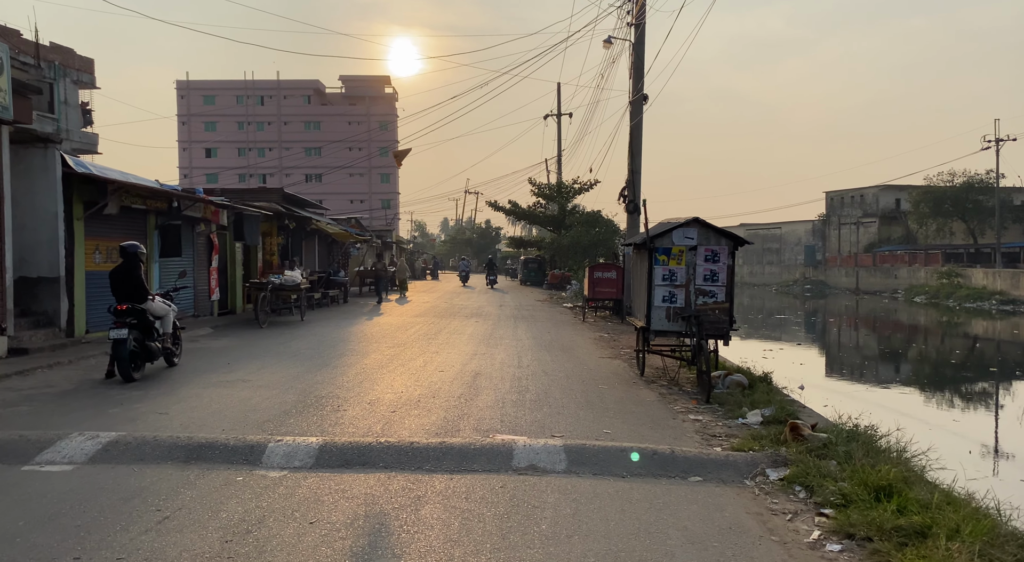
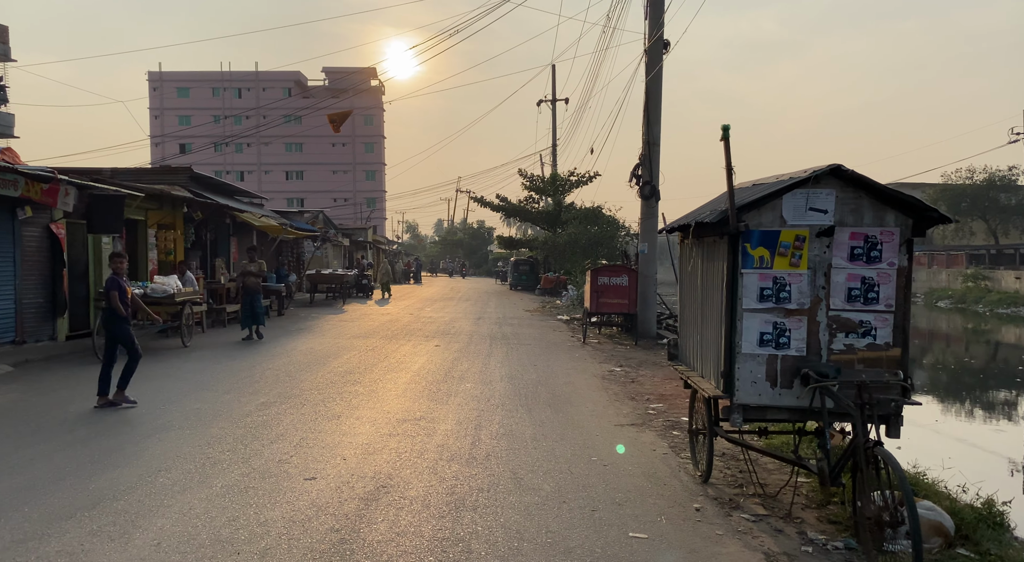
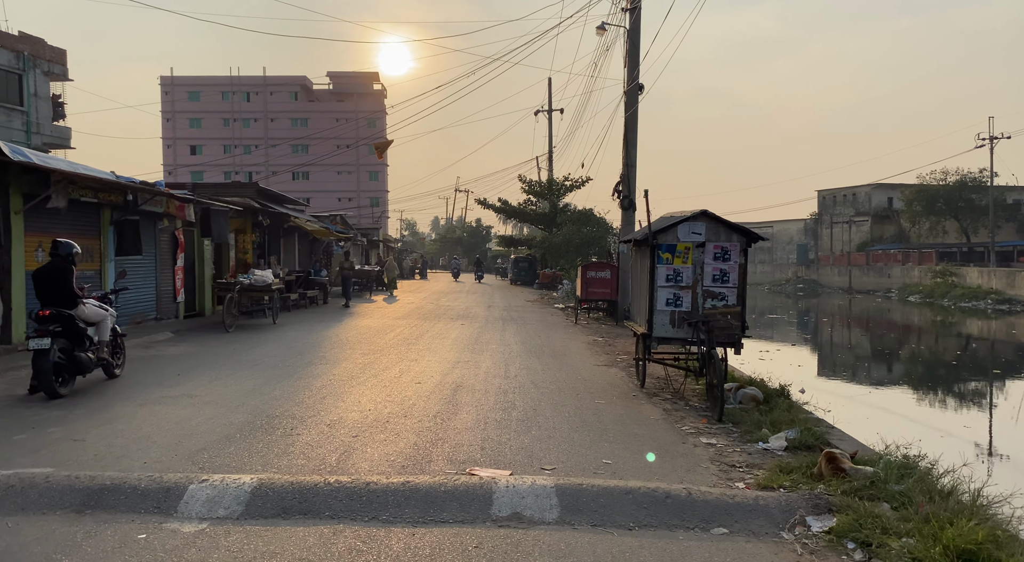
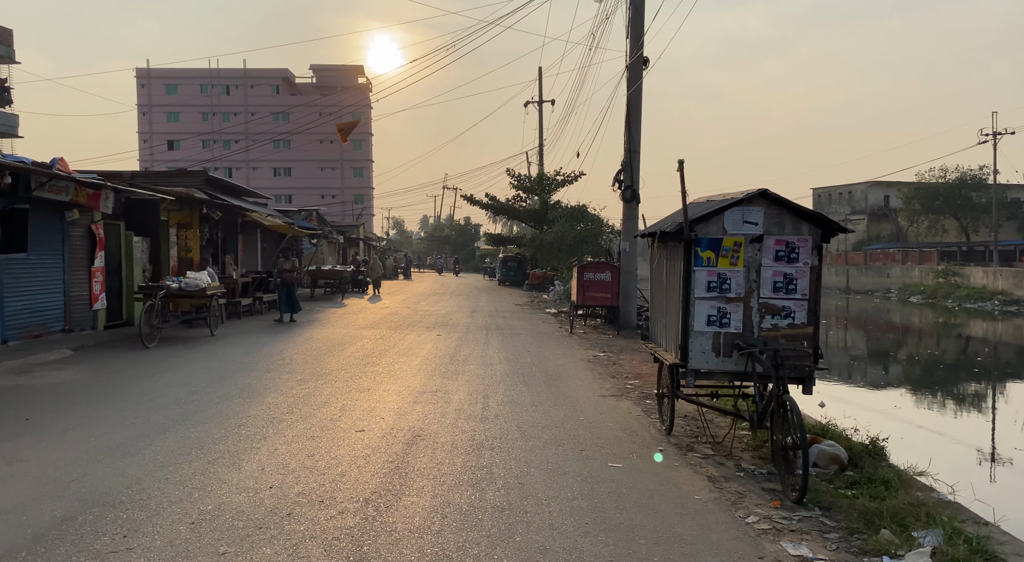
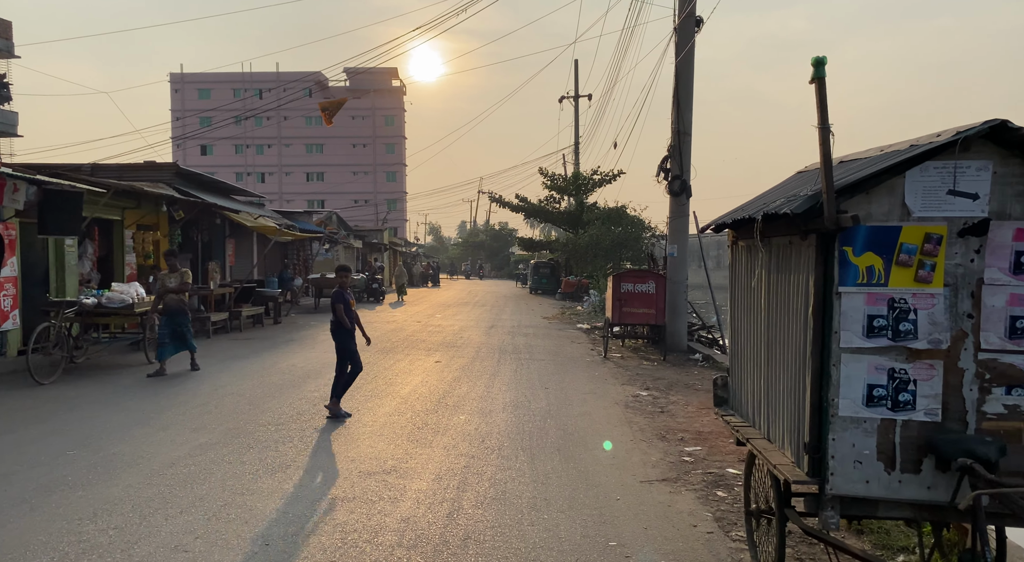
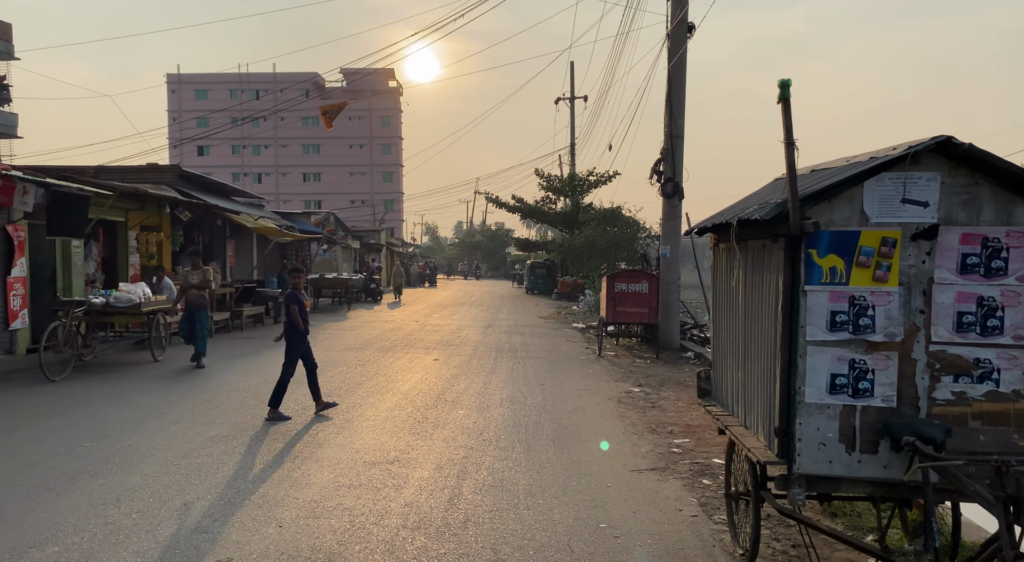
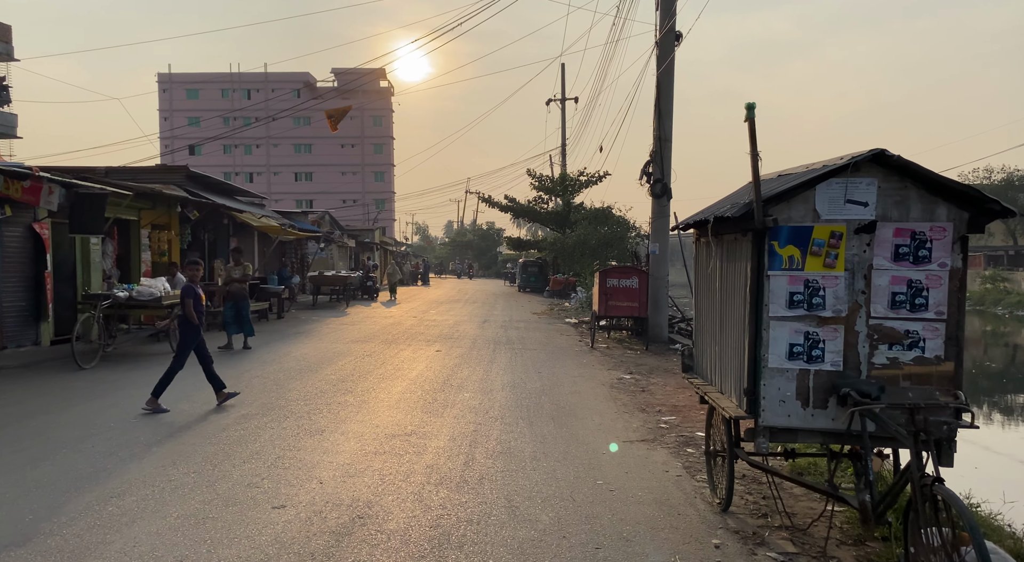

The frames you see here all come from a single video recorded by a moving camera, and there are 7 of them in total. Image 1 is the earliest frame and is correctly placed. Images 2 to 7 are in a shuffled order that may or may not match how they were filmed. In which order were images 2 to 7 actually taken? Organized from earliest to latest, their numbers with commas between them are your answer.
3, 4, 2, 7, 6, 5
